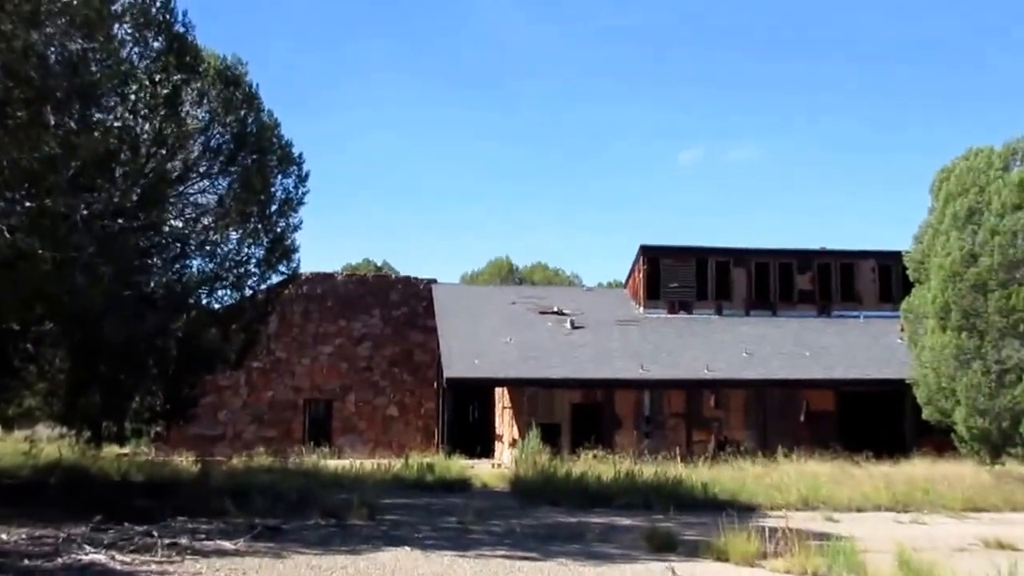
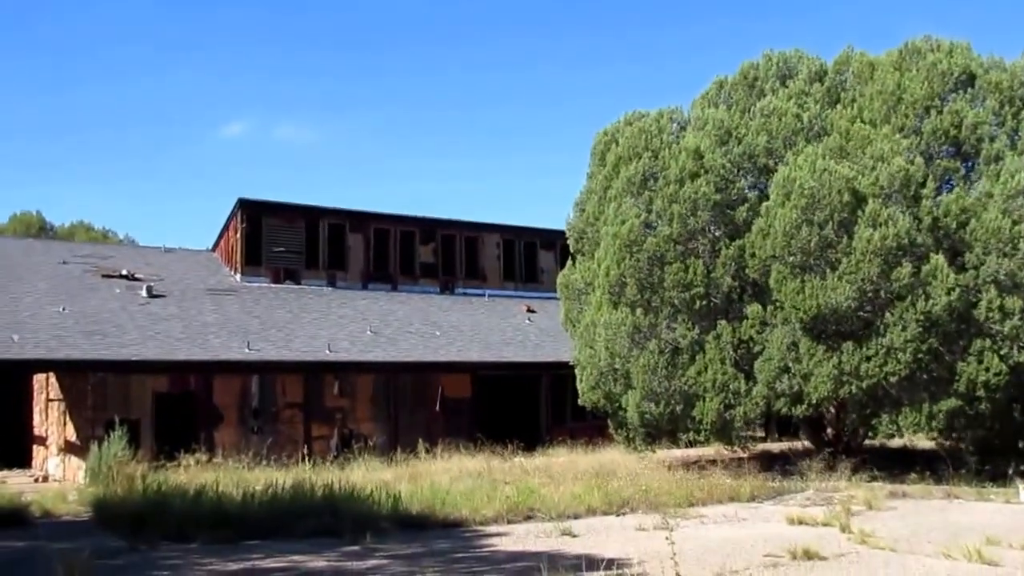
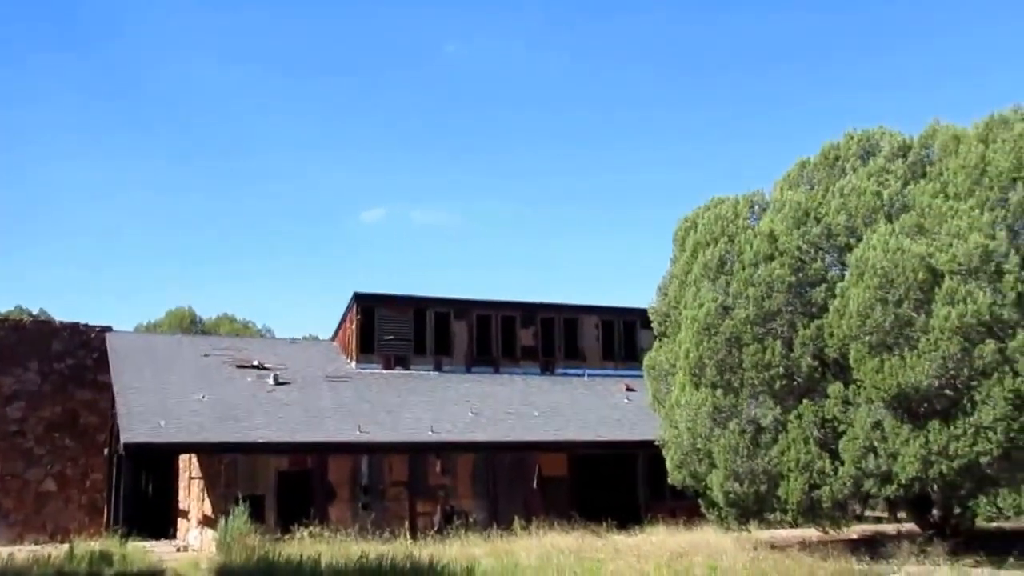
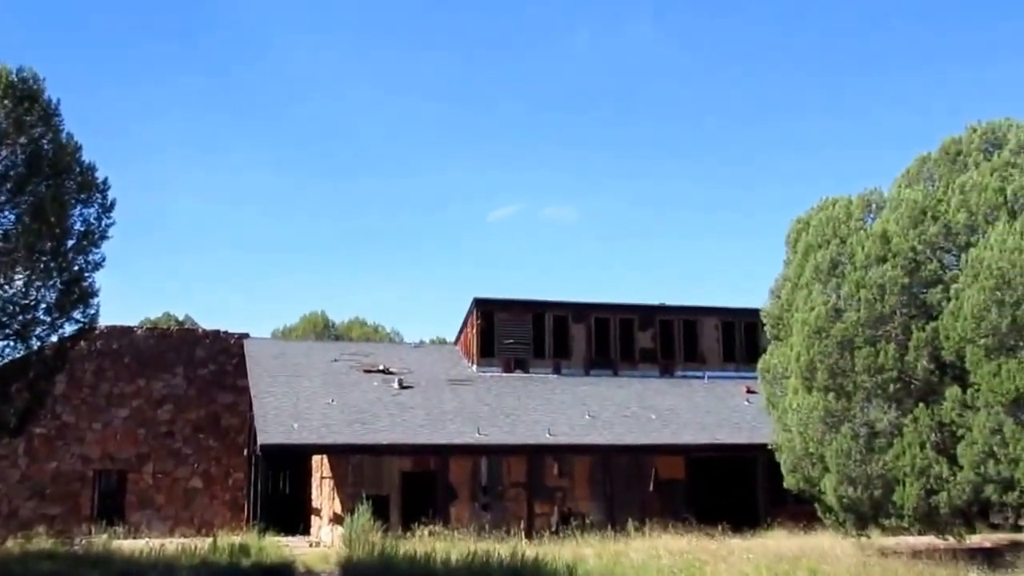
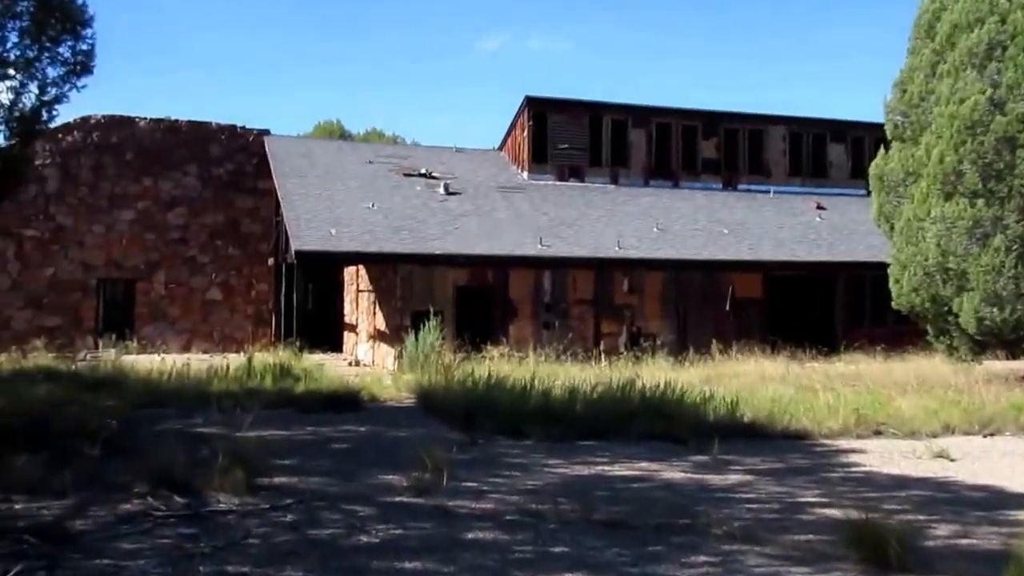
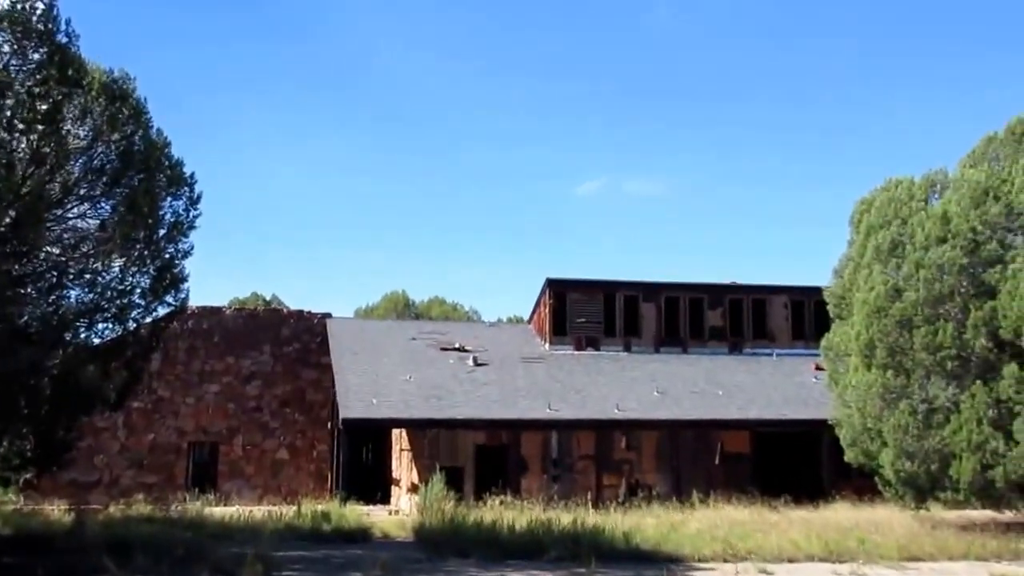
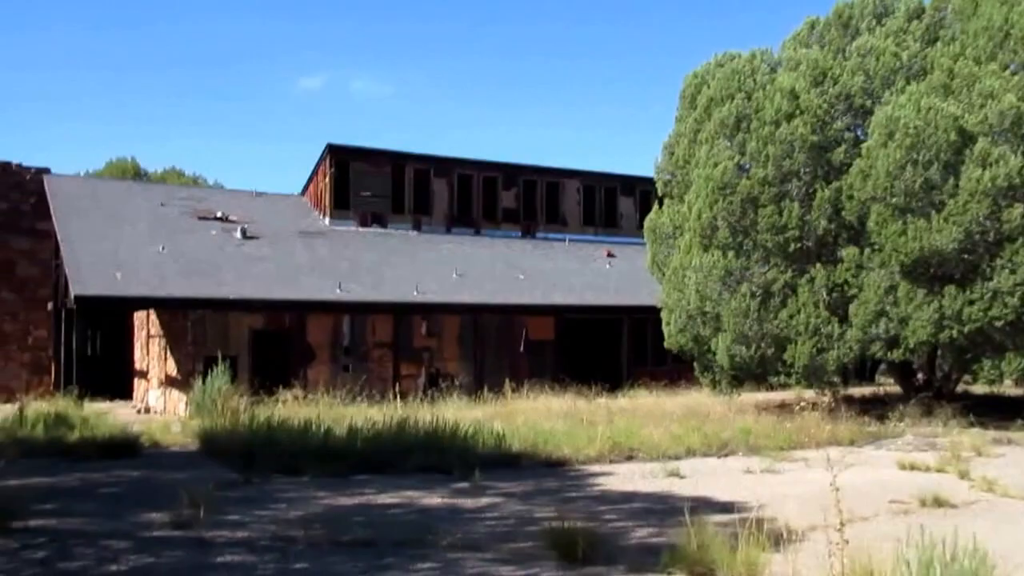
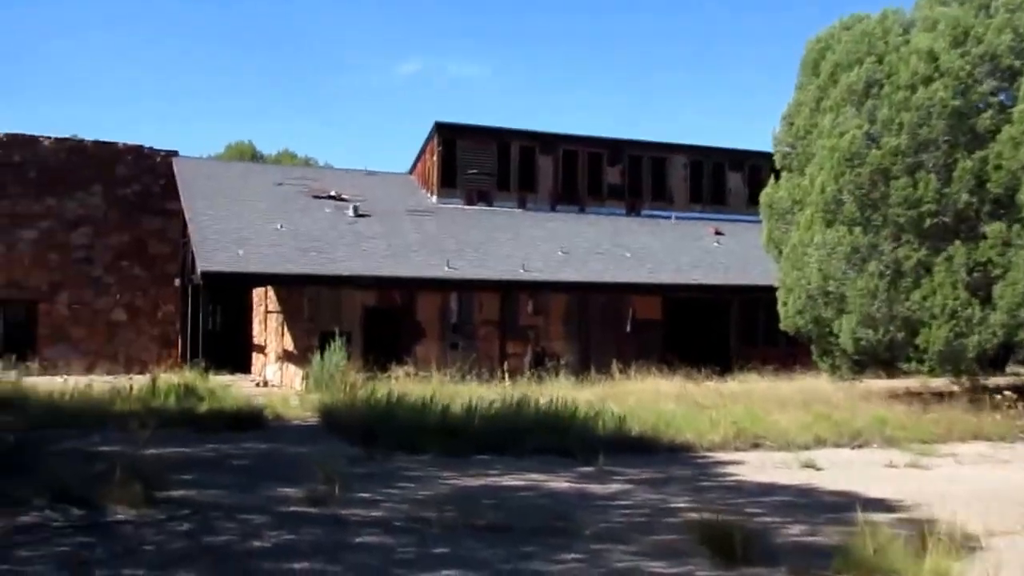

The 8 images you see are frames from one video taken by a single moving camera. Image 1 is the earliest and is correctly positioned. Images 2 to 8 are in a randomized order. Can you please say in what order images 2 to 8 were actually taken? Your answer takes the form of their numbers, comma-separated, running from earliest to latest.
6, 4, 3, 2, 7, 8, 5
